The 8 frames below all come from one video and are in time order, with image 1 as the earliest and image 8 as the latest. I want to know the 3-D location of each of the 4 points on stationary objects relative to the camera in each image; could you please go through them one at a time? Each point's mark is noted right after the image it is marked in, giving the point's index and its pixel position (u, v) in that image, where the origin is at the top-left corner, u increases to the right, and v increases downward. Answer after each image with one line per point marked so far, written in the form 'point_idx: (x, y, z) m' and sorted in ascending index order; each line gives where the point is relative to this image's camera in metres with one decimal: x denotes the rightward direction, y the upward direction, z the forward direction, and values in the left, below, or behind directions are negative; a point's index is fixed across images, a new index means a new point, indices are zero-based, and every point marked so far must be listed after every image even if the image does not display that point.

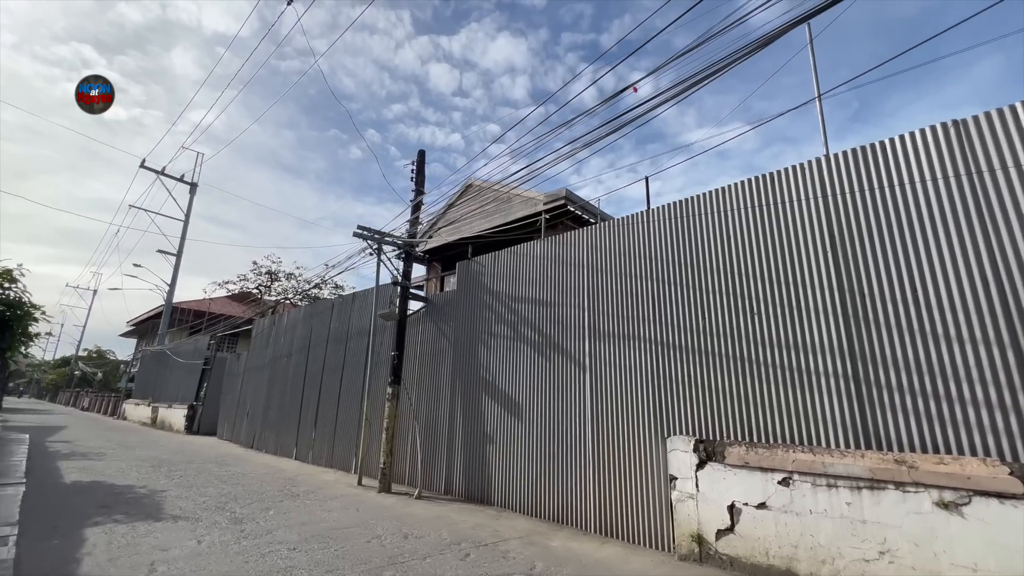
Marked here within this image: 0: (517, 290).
0: (0.0, 0.0, +9.5) m
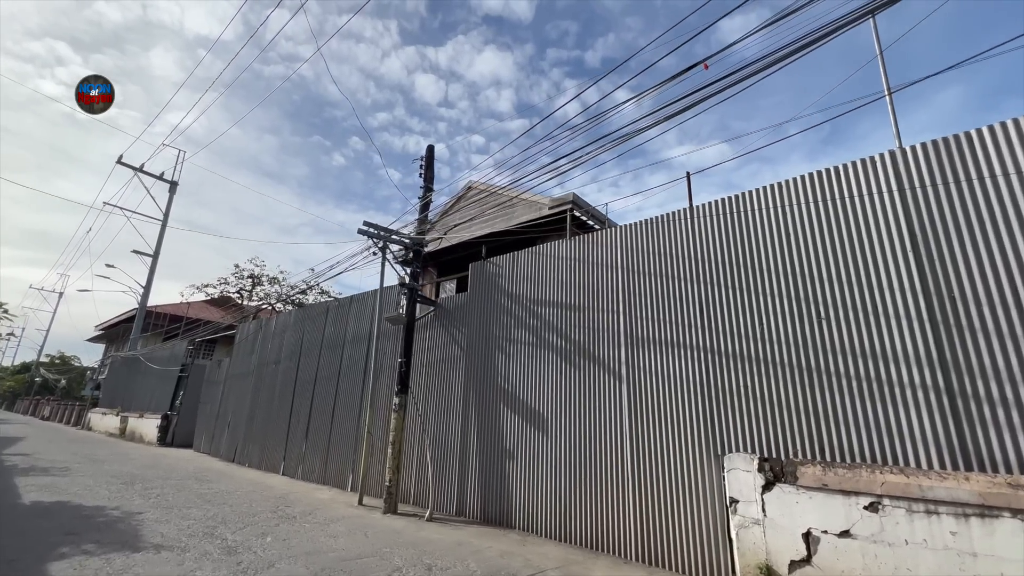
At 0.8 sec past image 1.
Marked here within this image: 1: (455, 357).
0: (+0.5, -0.1, +8.8) m
1: (-1.2, -1.5, +9.8) m
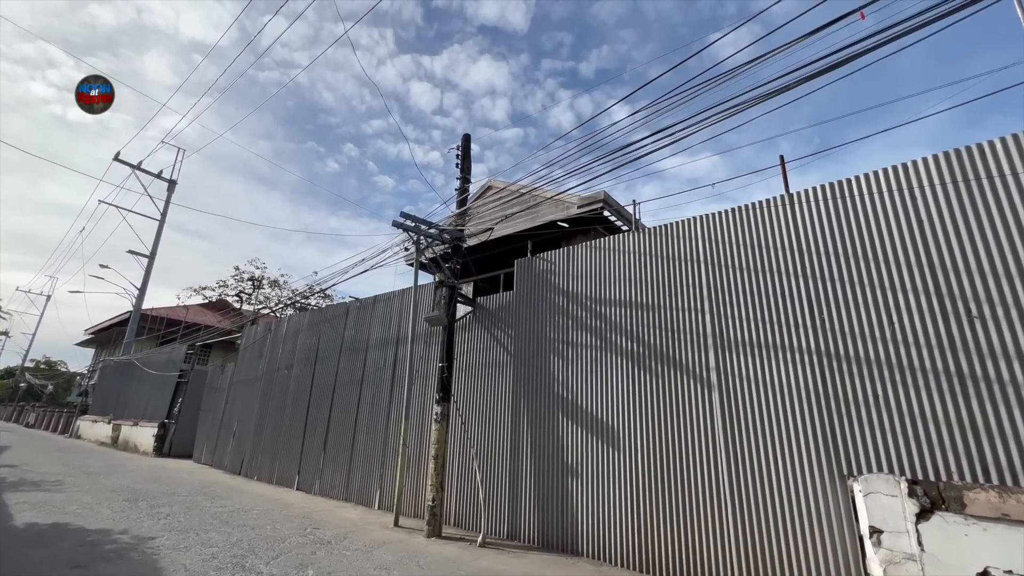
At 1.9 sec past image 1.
0: (+1.5, 0.0, +8.0) m
1: (-0.2, -1.5, +8.9) m
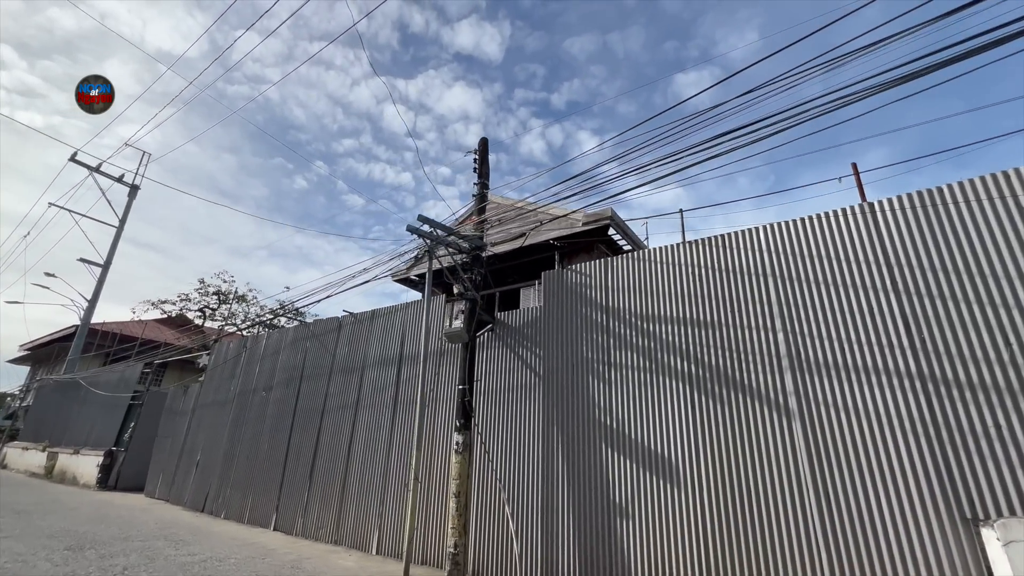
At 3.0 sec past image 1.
0: (+2.1, -0.3, +7.3) m
1: (+0.3, -1.7, +7.9) m
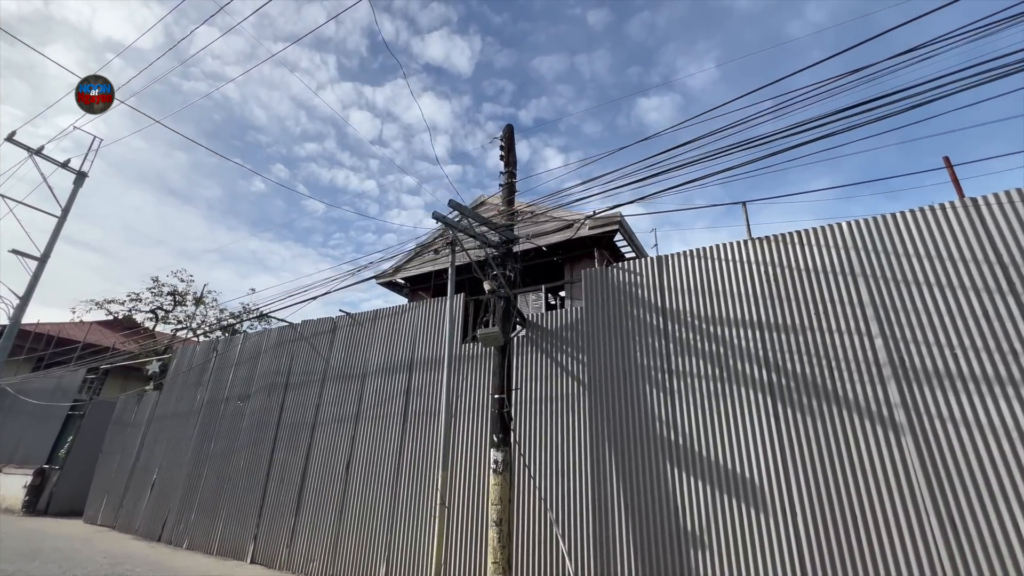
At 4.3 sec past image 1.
0: (+2.9, -0.3, +6.6) m
1: (+1.0, -1.7, +7.1) m
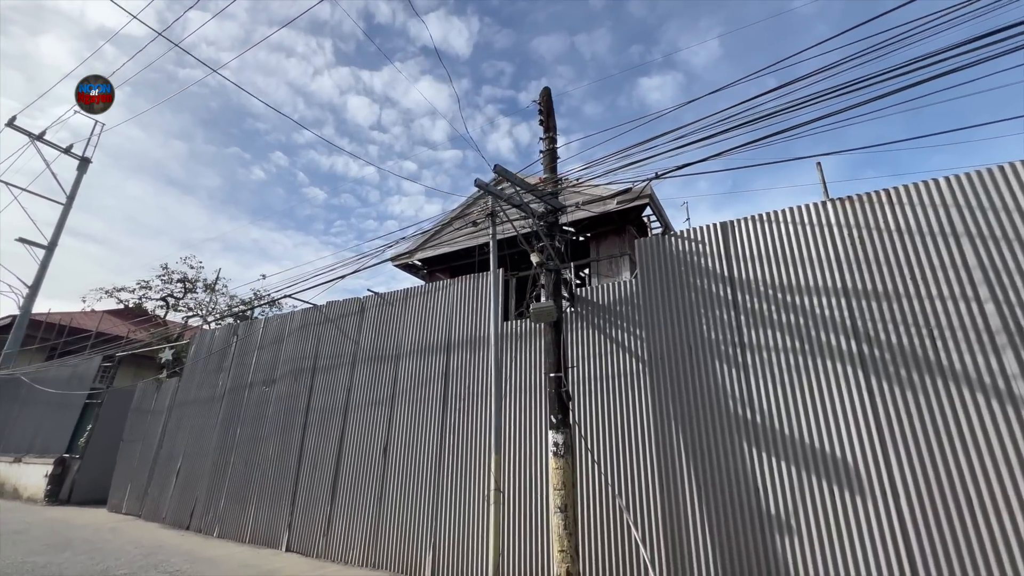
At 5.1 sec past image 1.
0: (+3.6, +0.2, +6.0) m
1: (+1.8, -1.2, +6.6) m
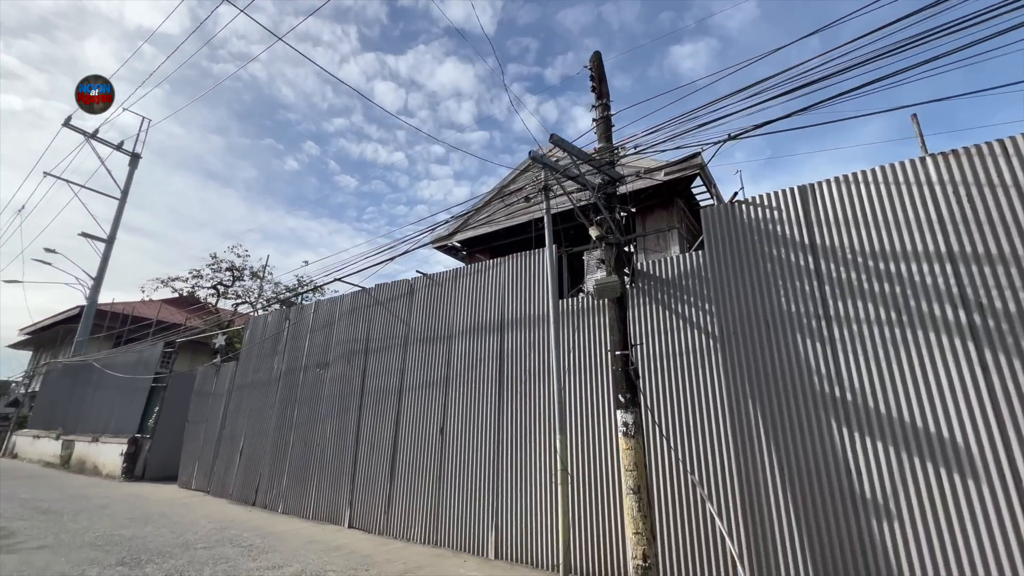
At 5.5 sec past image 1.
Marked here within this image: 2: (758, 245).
0: (+4.4, +0.6, +5.5) m
1: (+2.6, -0.8, +6.2) m
2: (+3.4, +0.6, +6.3) m
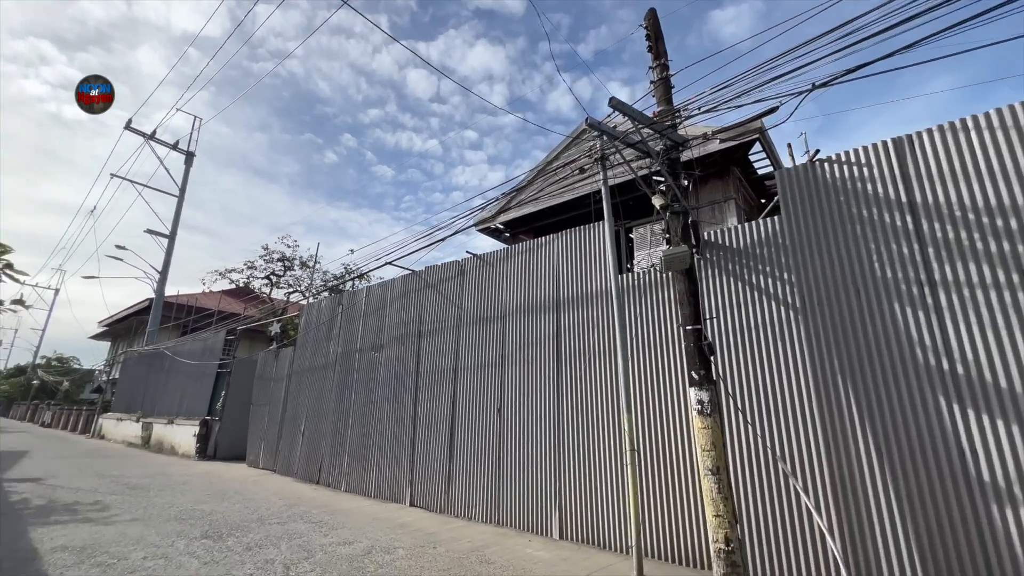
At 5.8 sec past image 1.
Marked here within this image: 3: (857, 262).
0: (+5.2, +1.0, +4.9) m
1: (+3.5, -0.4, +5.8) m
2: (+4.2, +1.0, +5.7) m
3: (+4.2, +0.3, +5.5) m
